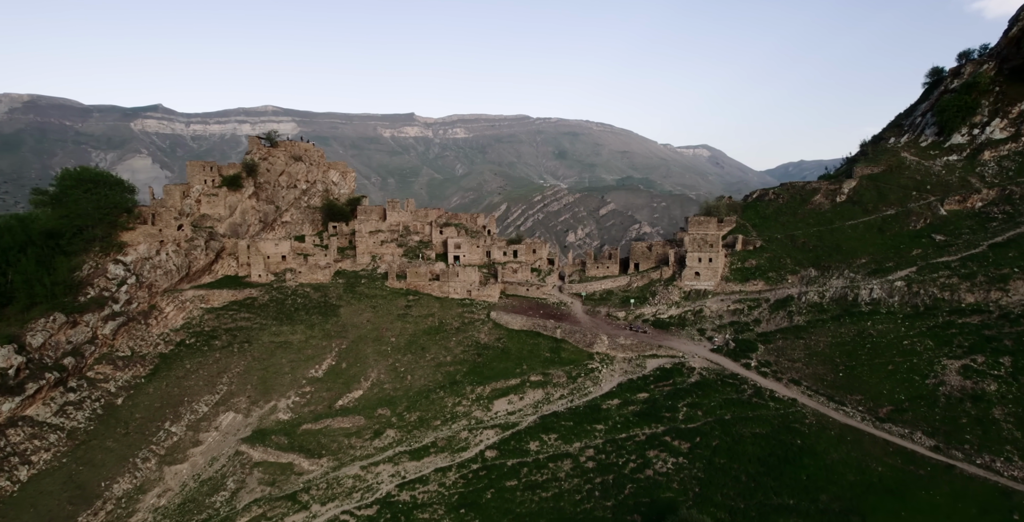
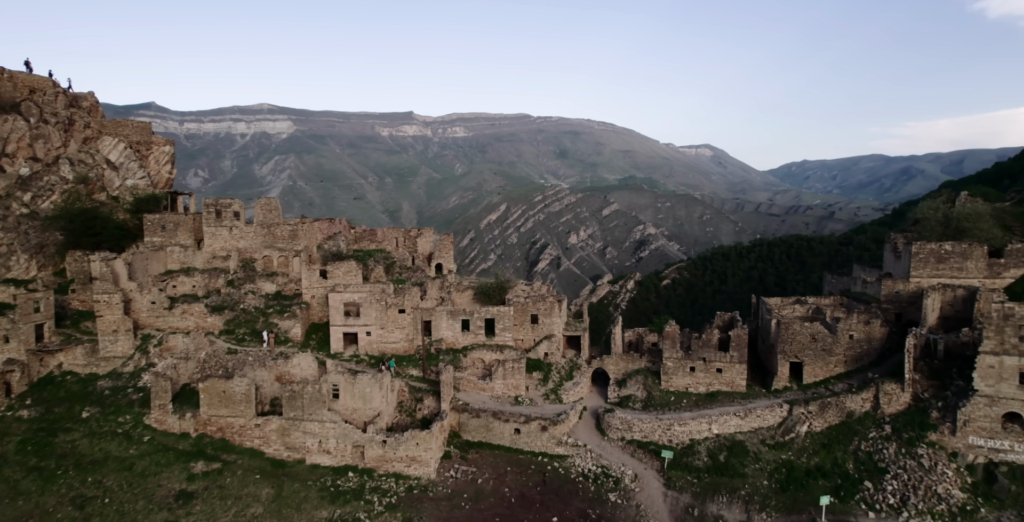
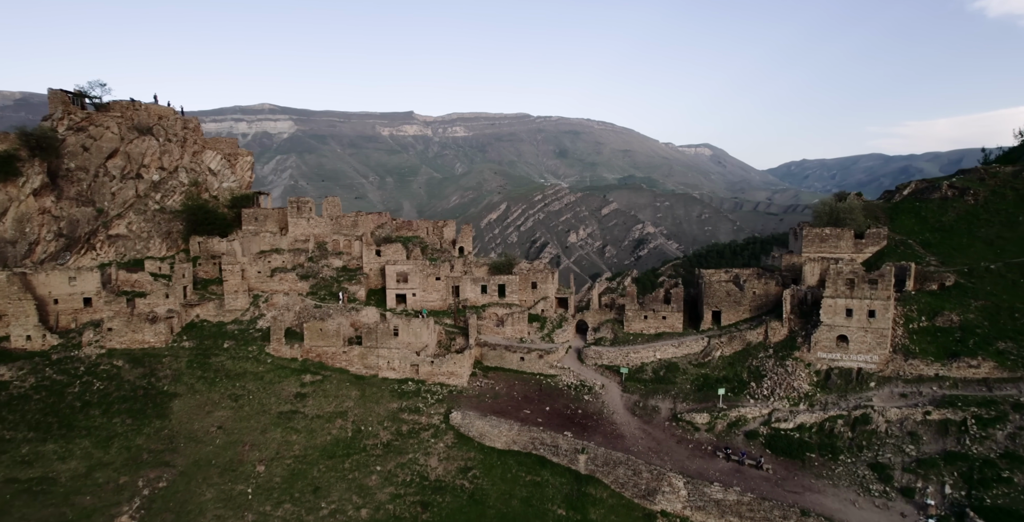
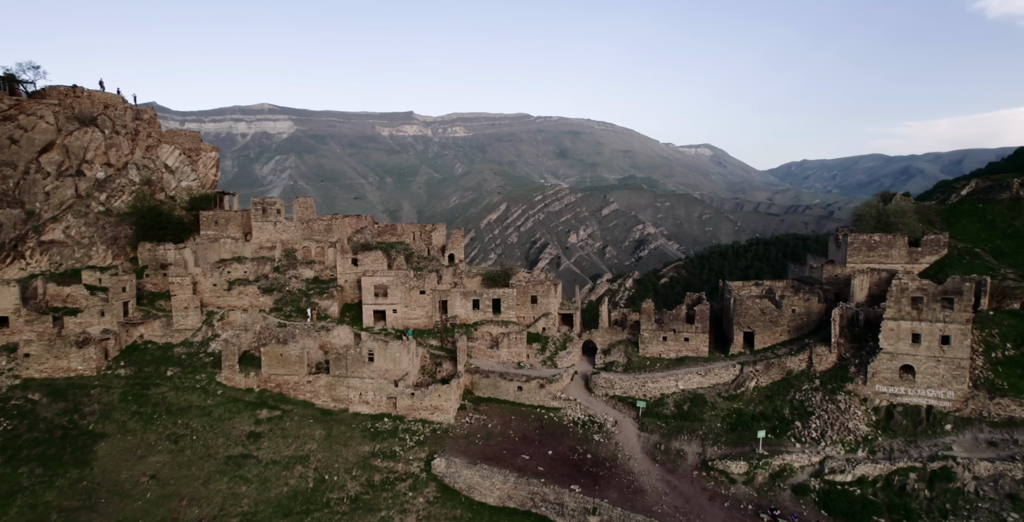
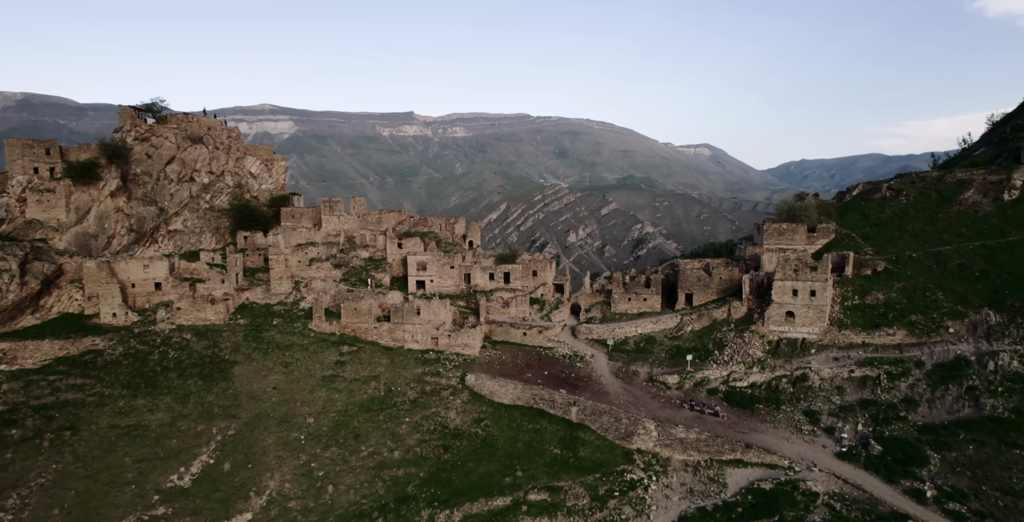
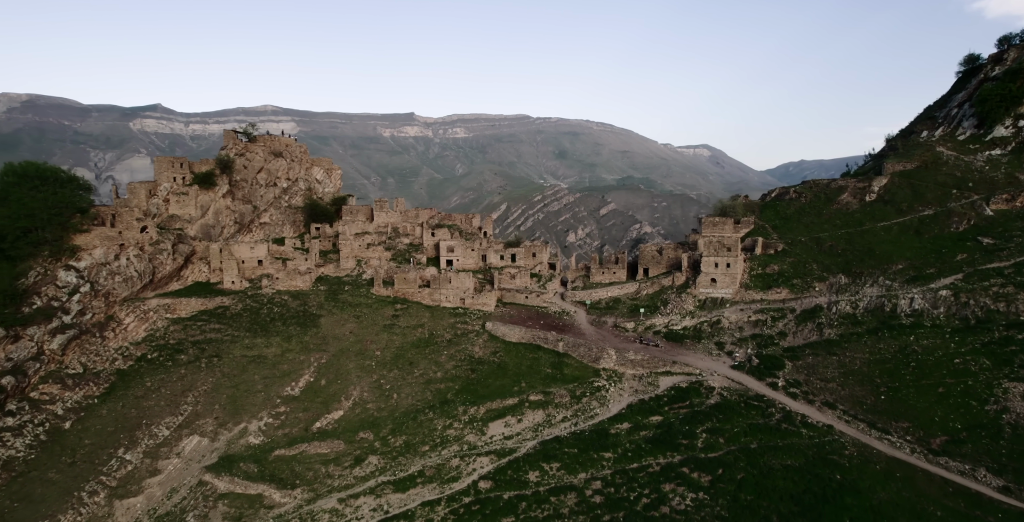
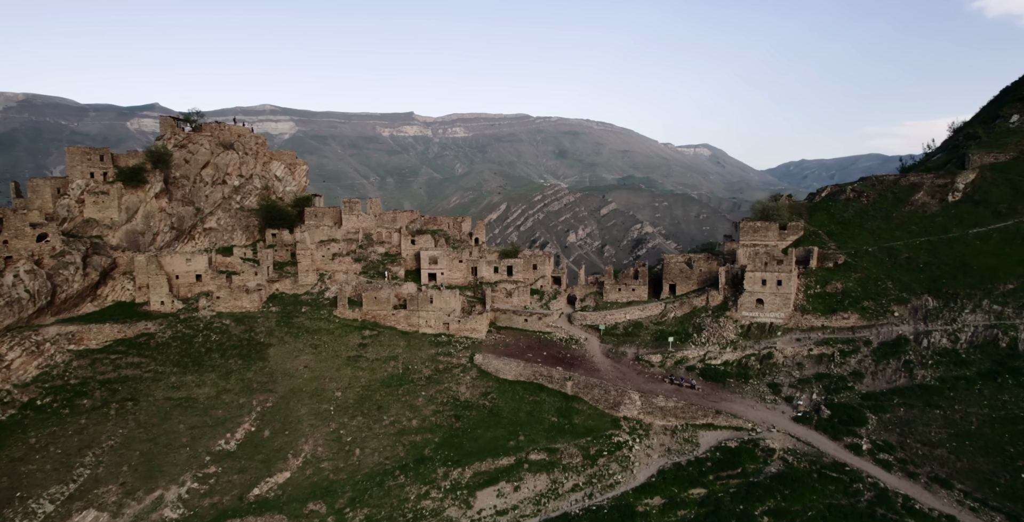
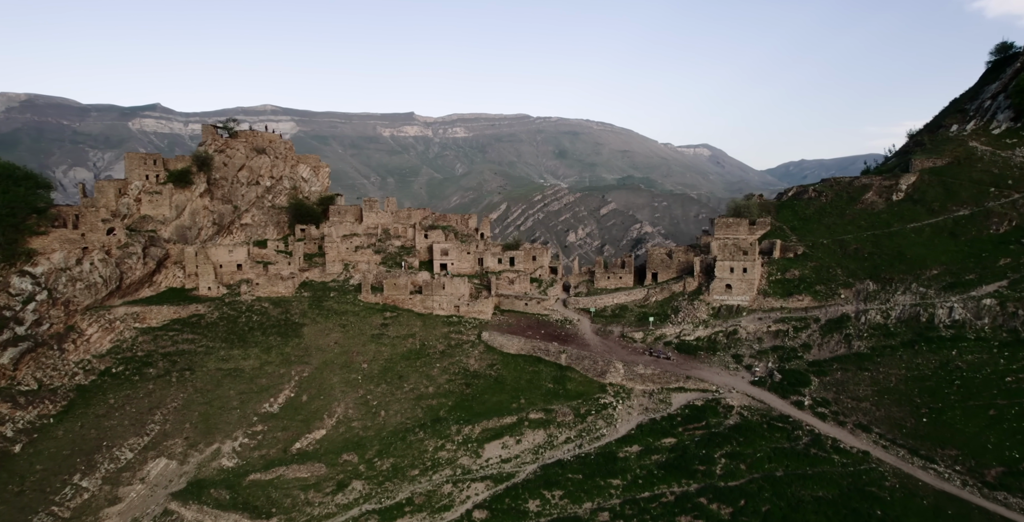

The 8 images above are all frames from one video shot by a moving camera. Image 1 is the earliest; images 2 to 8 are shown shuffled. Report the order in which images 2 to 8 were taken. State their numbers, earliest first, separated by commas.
6, 8, 7, 5, 3, 4, 2
